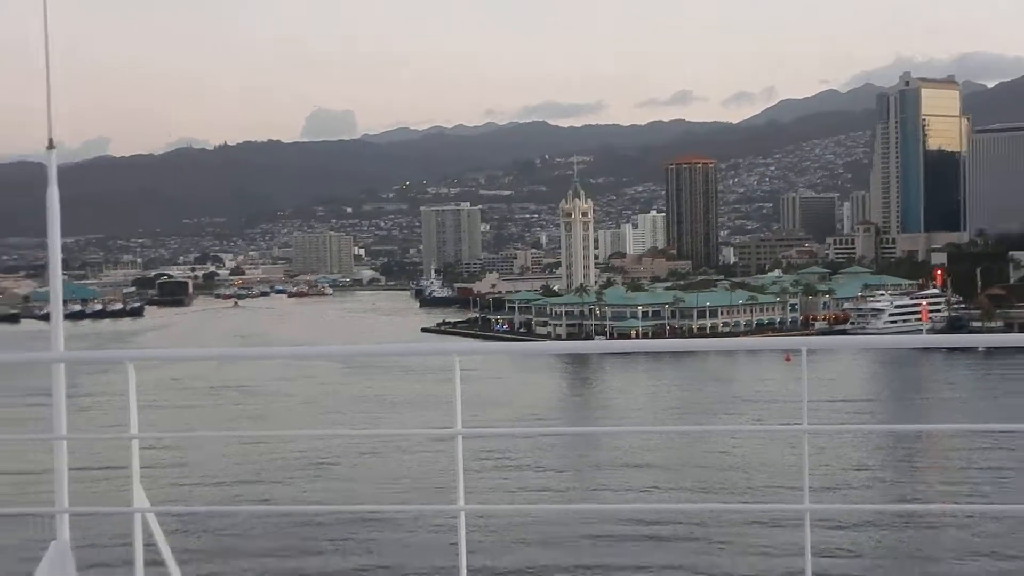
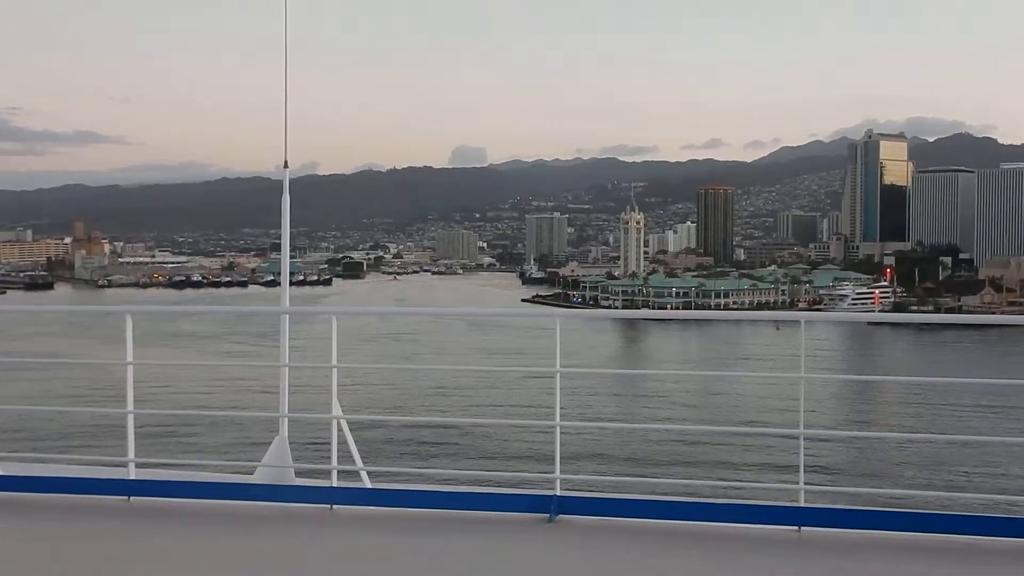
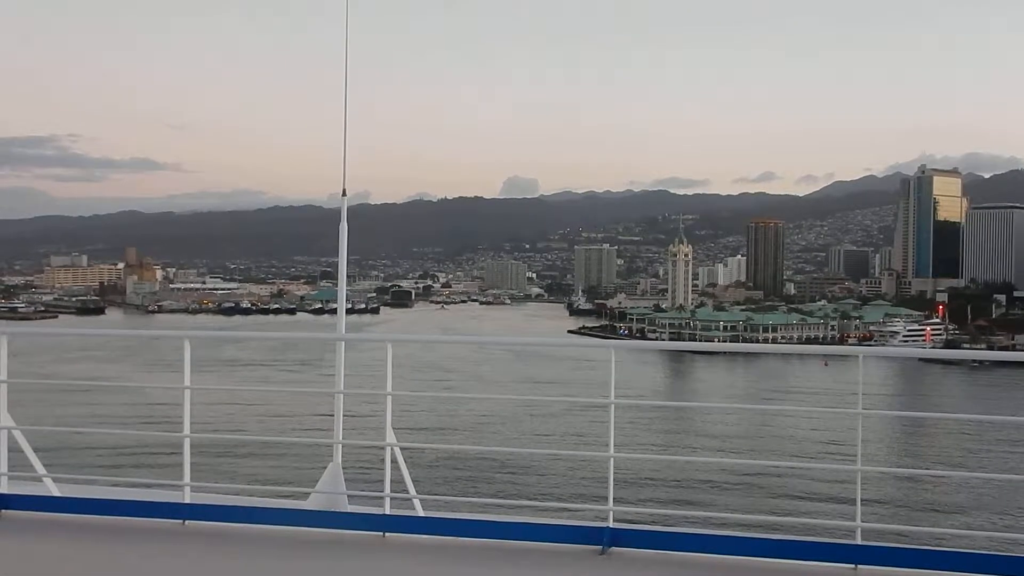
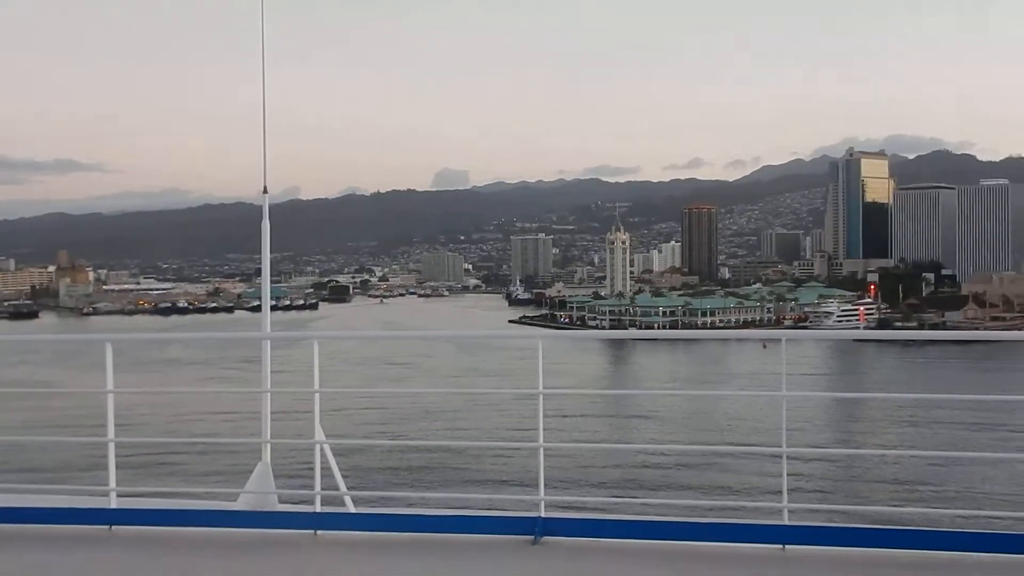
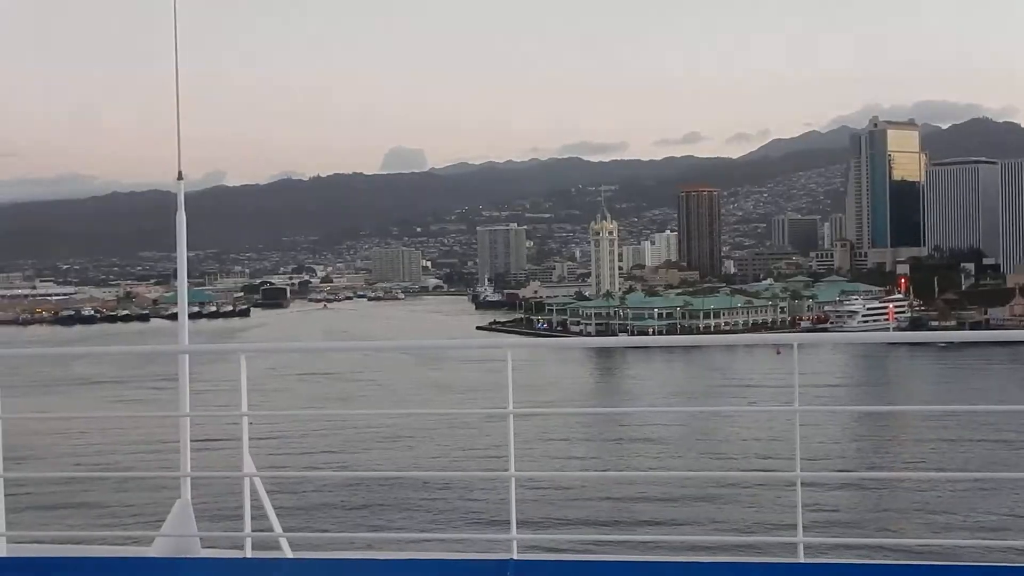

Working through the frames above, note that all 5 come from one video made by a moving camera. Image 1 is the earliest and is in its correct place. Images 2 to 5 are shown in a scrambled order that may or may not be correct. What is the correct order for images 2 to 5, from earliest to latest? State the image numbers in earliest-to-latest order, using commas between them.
5, 4, 2, 3
